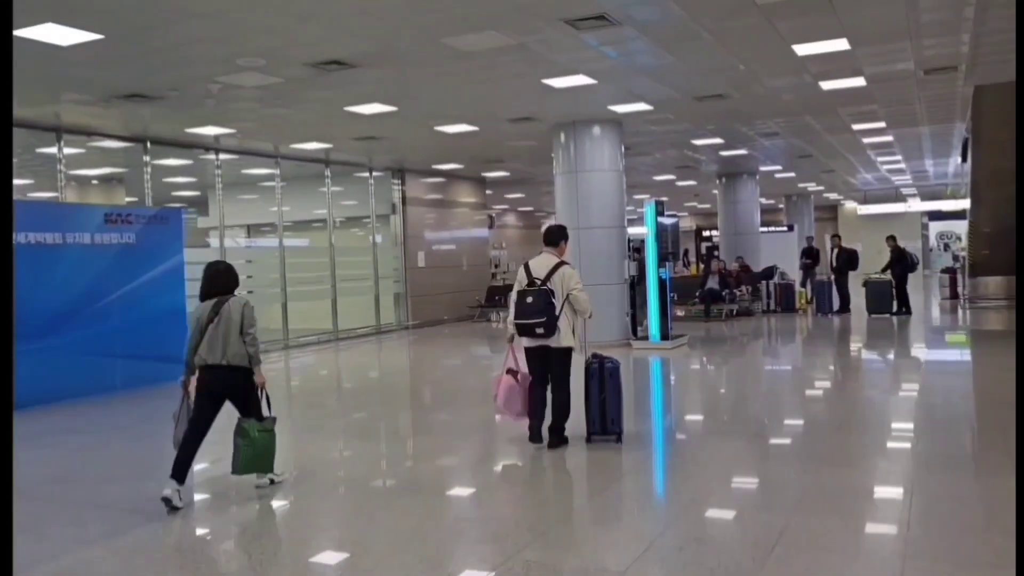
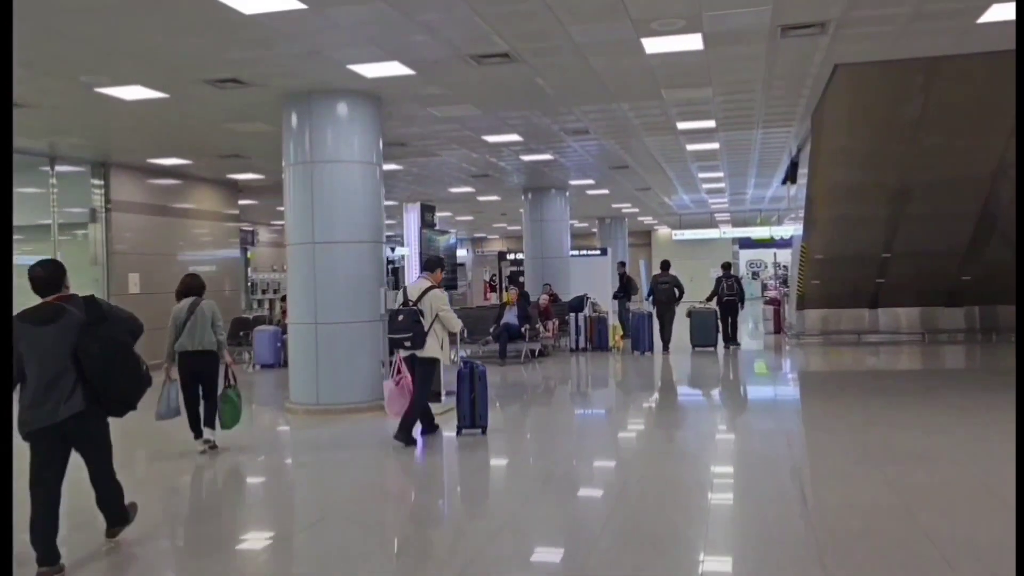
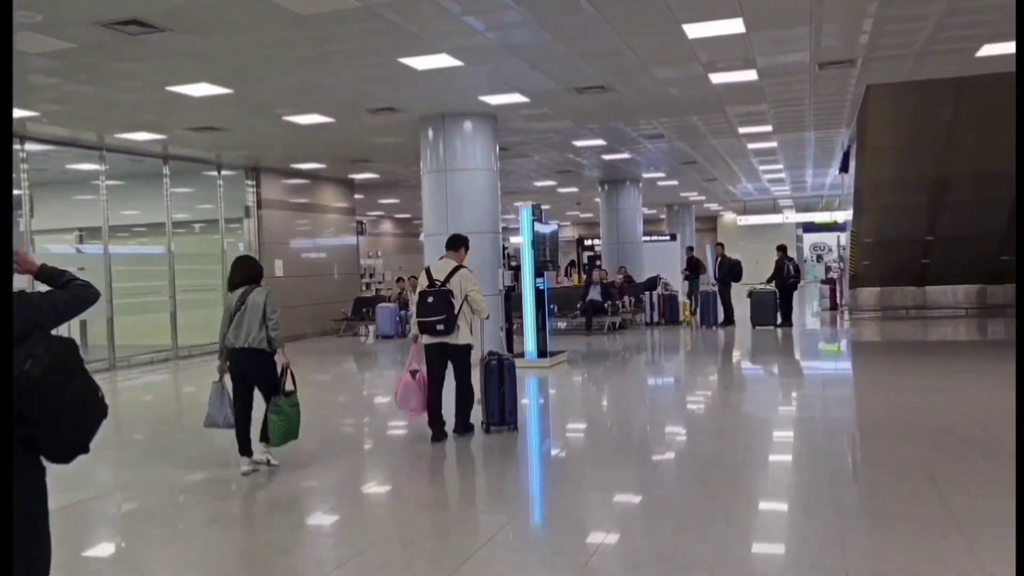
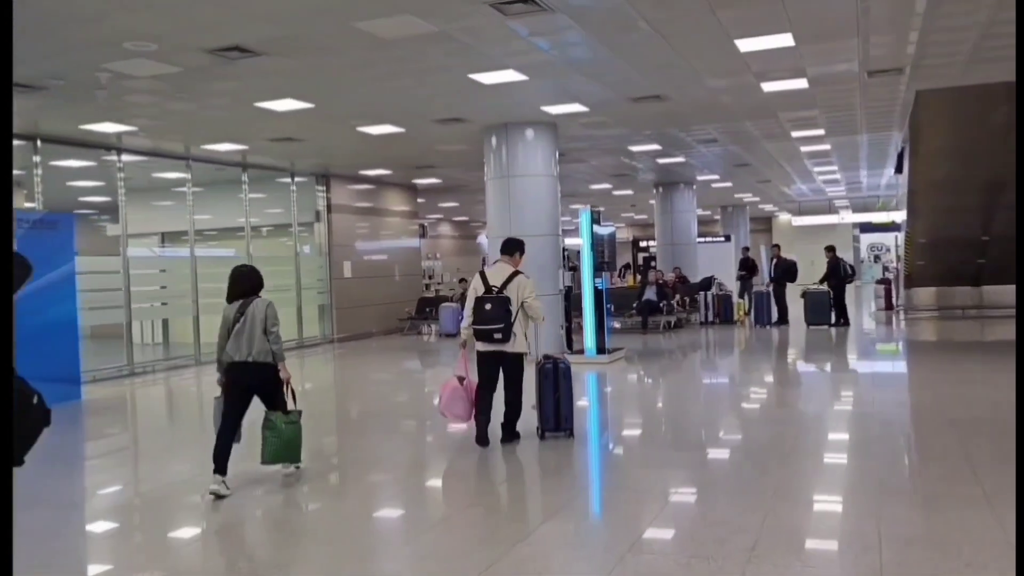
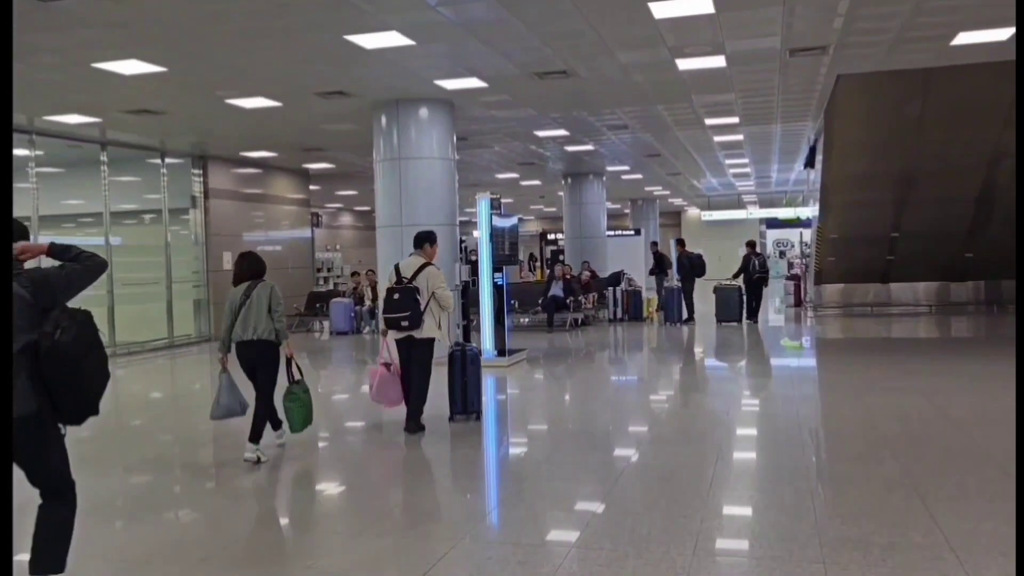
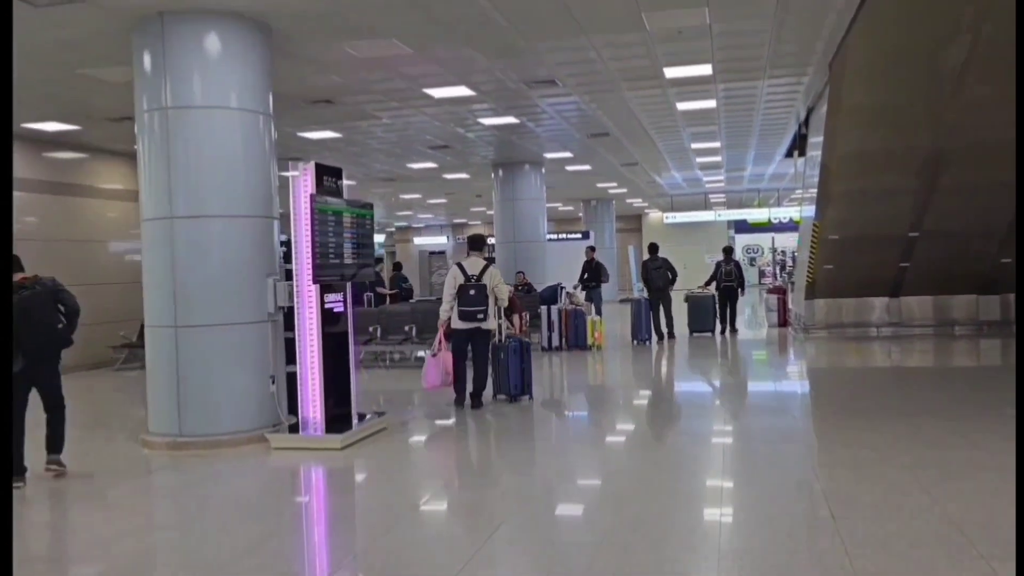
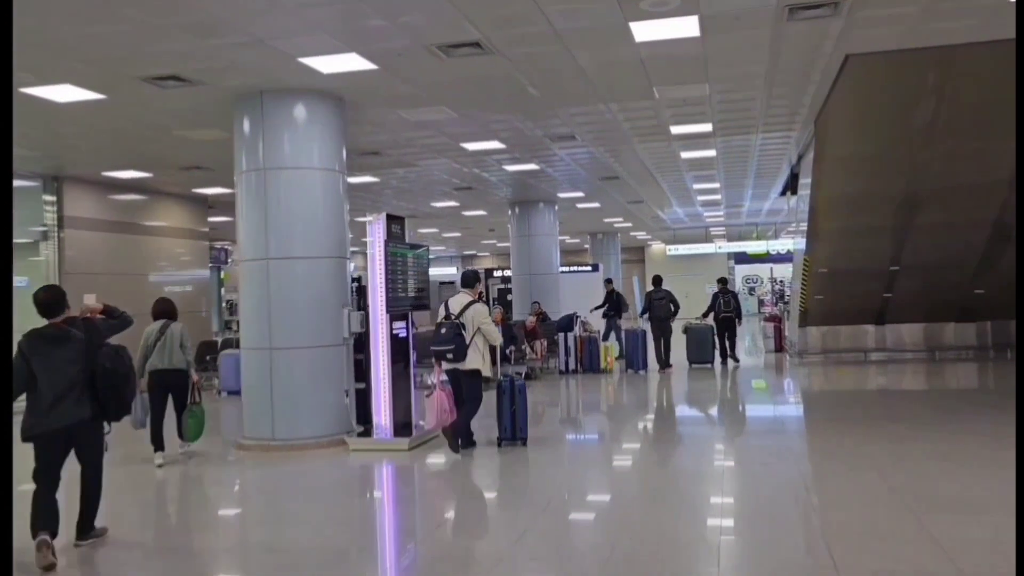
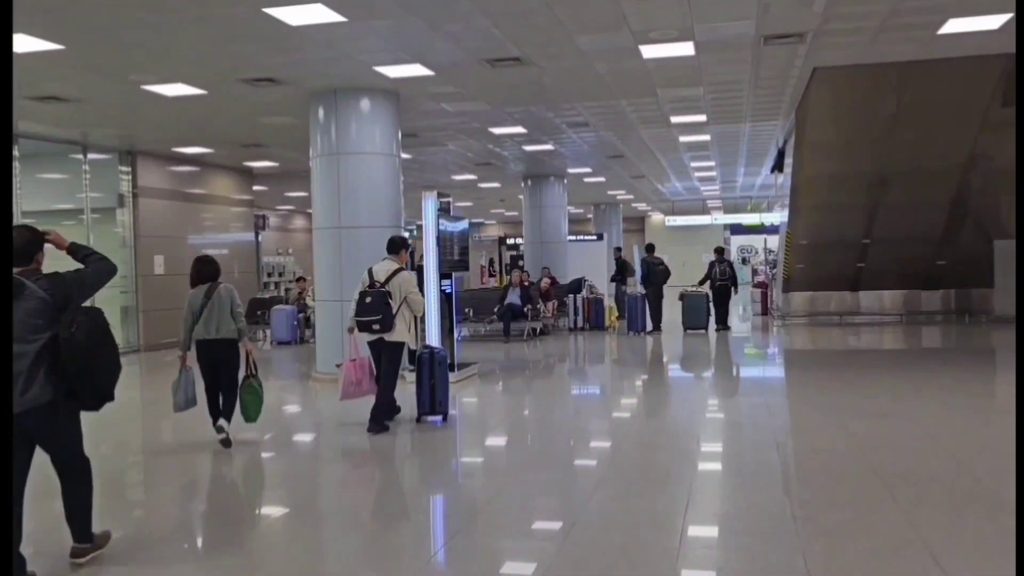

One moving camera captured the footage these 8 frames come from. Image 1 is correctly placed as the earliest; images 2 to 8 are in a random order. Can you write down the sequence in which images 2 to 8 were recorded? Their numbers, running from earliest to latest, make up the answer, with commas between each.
4, 3, 5, 8, 2, 7, 6
